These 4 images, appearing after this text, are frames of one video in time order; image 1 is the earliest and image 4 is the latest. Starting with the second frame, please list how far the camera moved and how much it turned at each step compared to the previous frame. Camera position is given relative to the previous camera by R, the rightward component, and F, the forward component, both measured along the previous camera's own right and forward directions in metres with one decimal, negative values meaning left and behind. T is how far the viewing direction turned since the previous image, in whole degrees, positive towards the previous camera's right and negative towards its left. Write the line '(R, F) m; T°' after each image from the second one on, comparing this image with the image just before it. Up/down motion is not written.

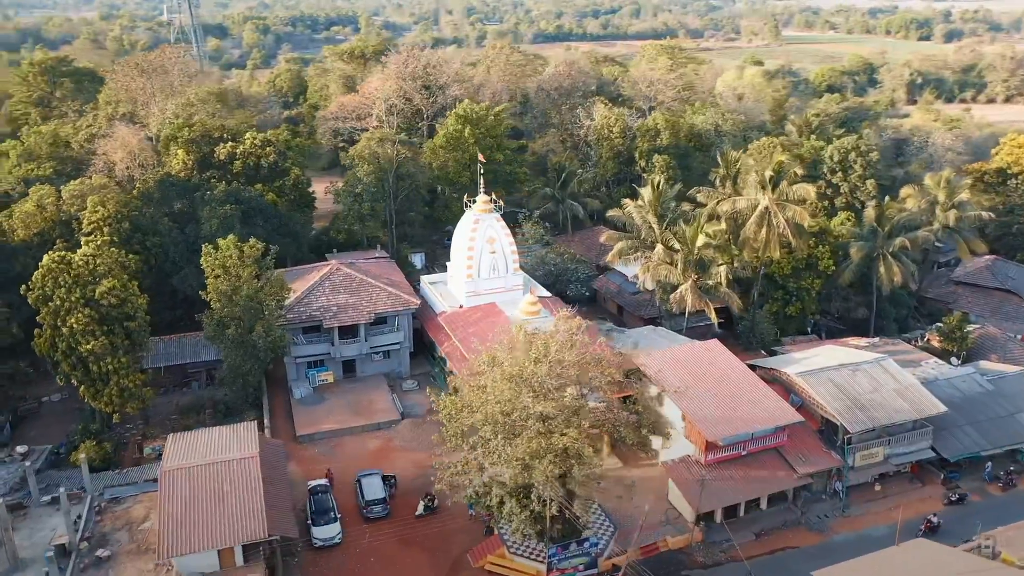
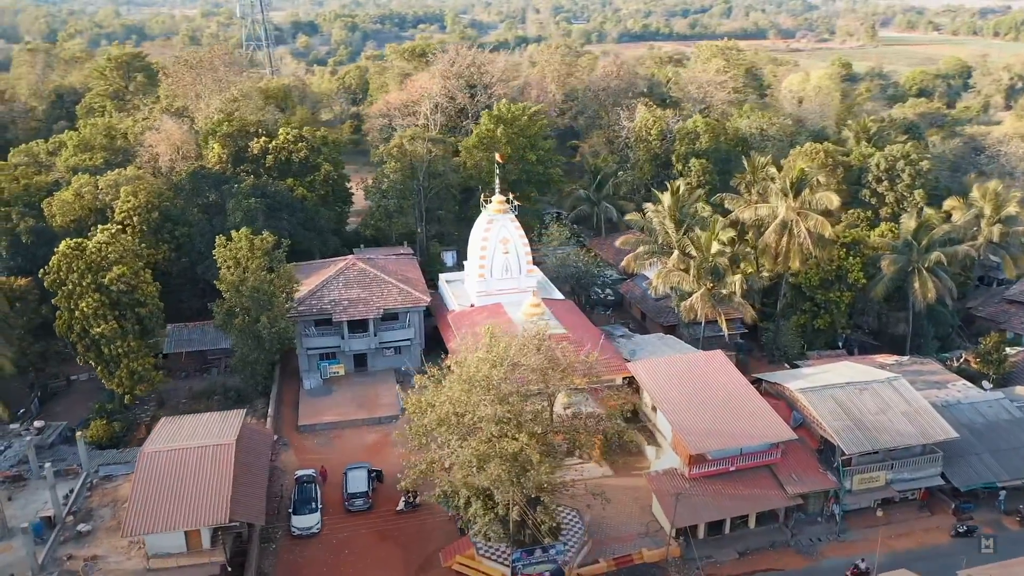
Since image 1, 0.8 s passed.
(+2.8, +0.2) m; -6°
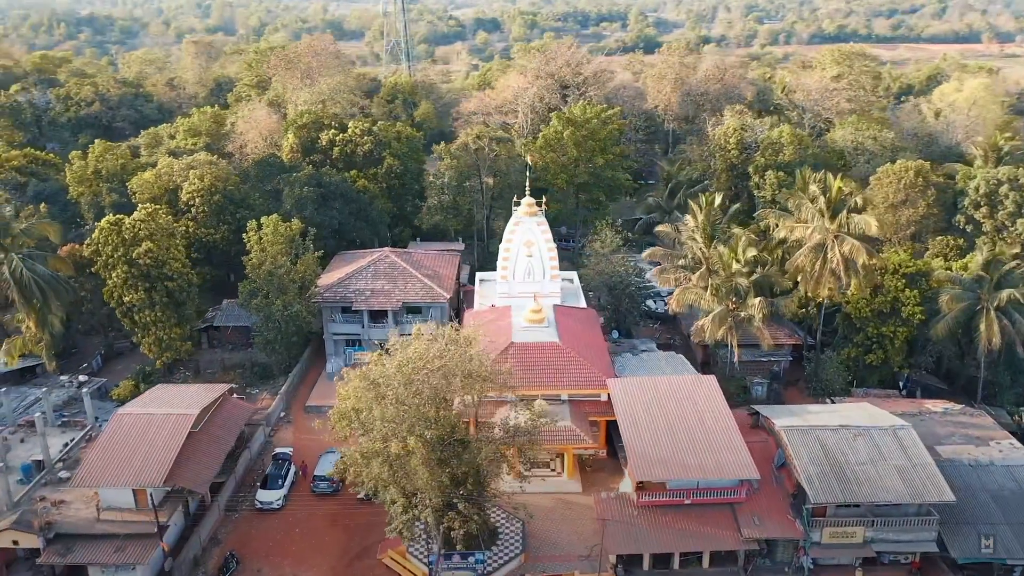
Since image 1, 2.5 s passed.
(+6.0, +0.8) m; -12°
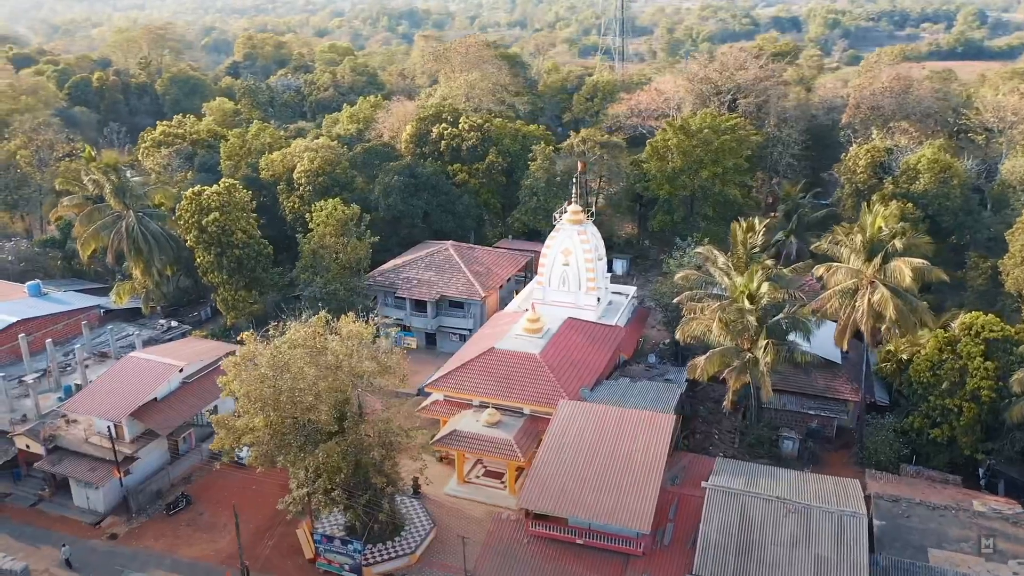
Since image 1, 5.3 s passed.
(+9.5, +2.0) m; -20°
